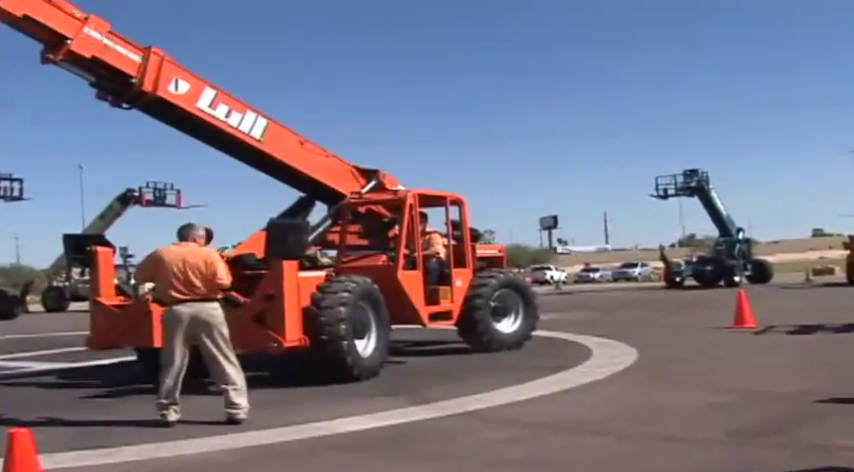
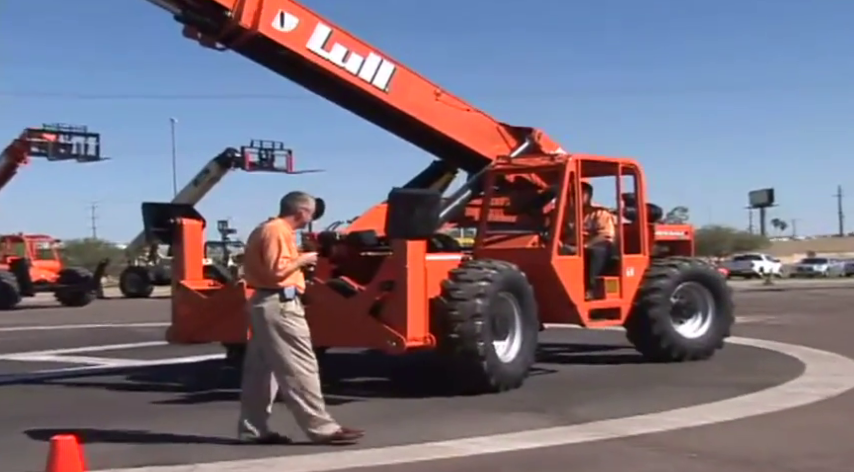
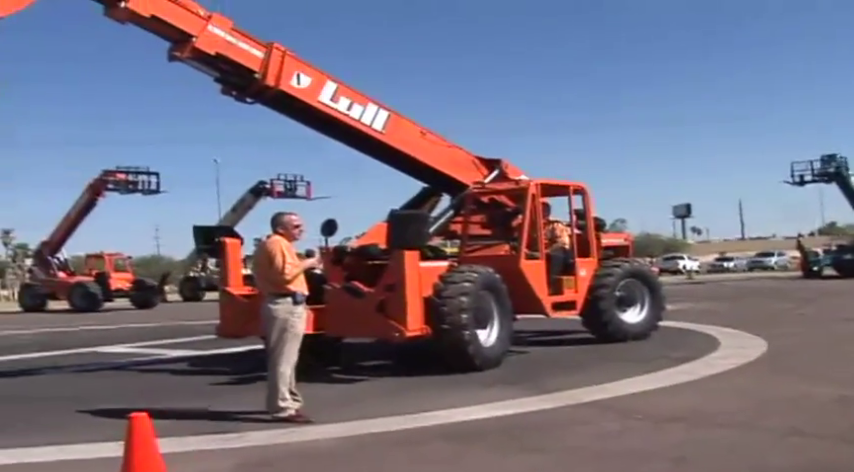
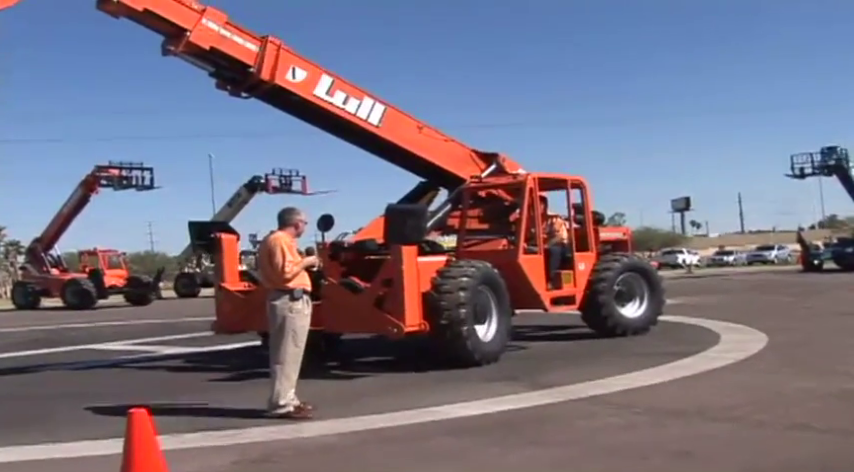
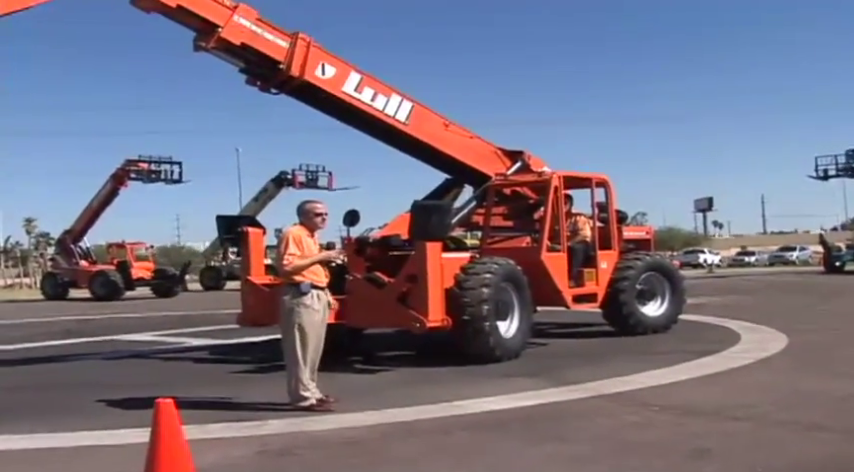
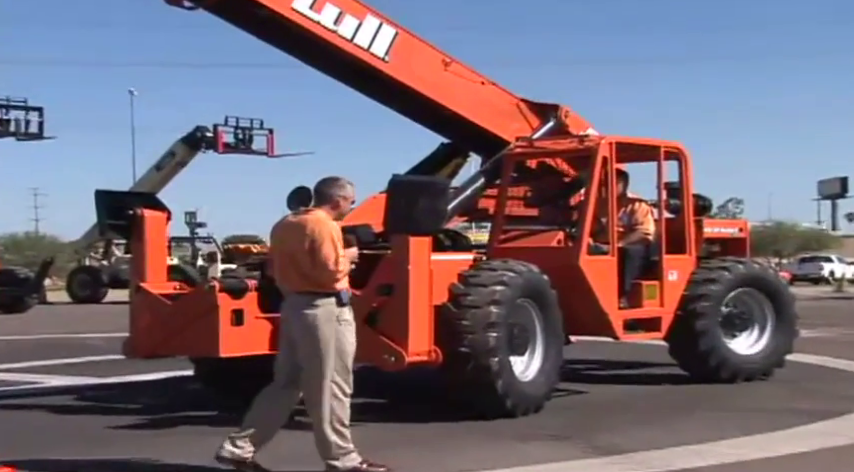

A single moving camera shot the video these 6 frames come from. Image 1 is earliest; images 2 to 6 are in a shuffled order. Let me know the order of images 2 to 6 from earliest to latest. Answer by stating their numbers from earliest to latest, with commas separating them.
3, 5, 4, 2, 6
